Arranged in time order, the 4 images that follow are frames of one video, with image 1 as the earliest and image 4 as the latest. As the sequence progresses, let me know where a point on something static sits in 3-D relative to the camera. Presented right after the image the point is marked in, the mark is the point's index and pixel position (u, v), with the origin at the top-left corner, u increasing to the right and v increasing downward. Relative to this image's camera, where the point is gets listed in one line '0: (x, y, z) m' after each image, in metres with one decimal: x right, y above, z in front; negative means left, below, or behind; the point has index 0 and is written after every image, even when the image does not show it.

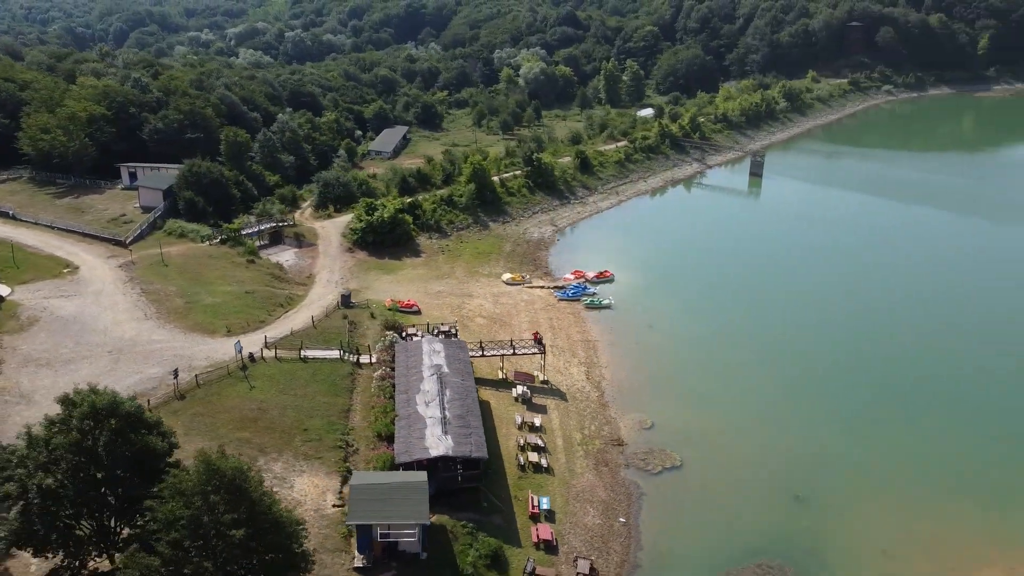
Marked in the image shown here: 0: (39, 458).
0: (-8.8, -3.2, +15.3) m
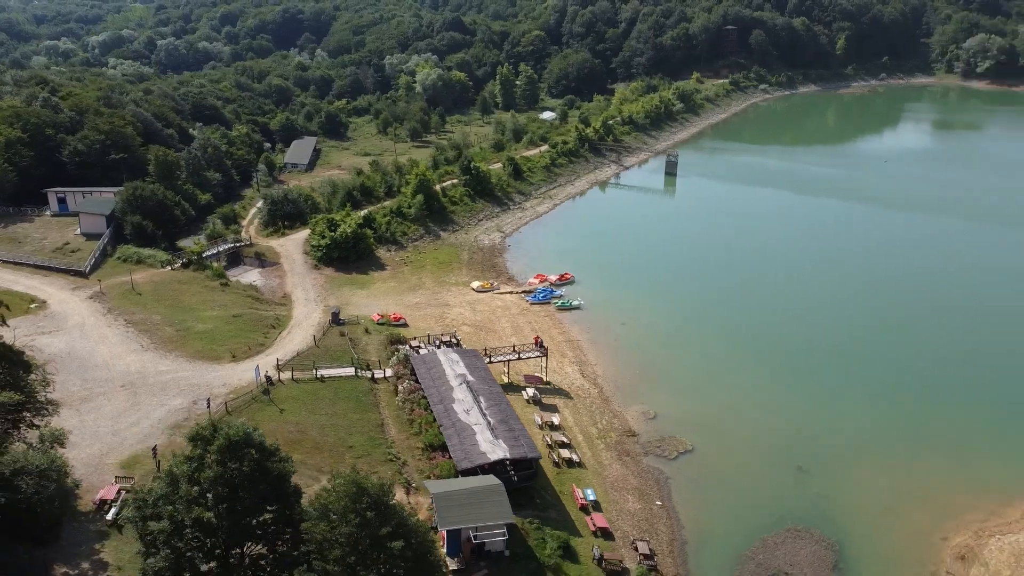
0: (-6.2, -4.0, +15.7) m
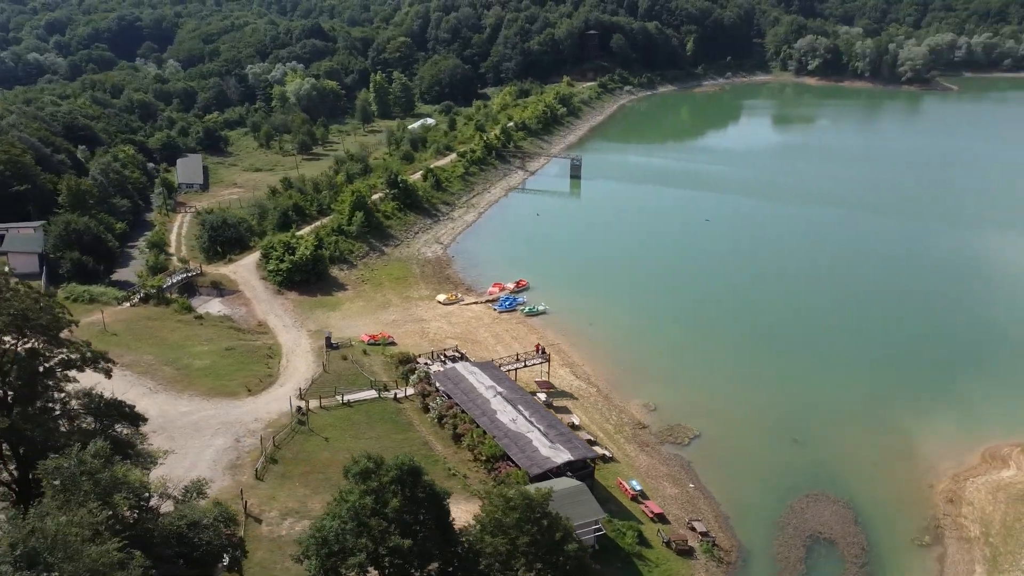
0: (-2.7, -4.8, +16.5) m
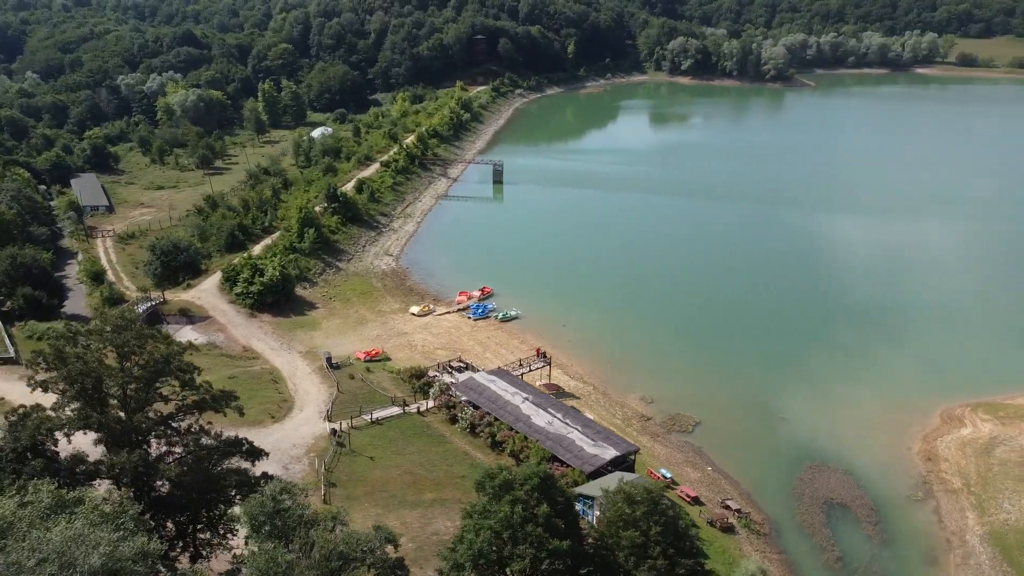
0: (+0.4, -5.2, +17.5) m
